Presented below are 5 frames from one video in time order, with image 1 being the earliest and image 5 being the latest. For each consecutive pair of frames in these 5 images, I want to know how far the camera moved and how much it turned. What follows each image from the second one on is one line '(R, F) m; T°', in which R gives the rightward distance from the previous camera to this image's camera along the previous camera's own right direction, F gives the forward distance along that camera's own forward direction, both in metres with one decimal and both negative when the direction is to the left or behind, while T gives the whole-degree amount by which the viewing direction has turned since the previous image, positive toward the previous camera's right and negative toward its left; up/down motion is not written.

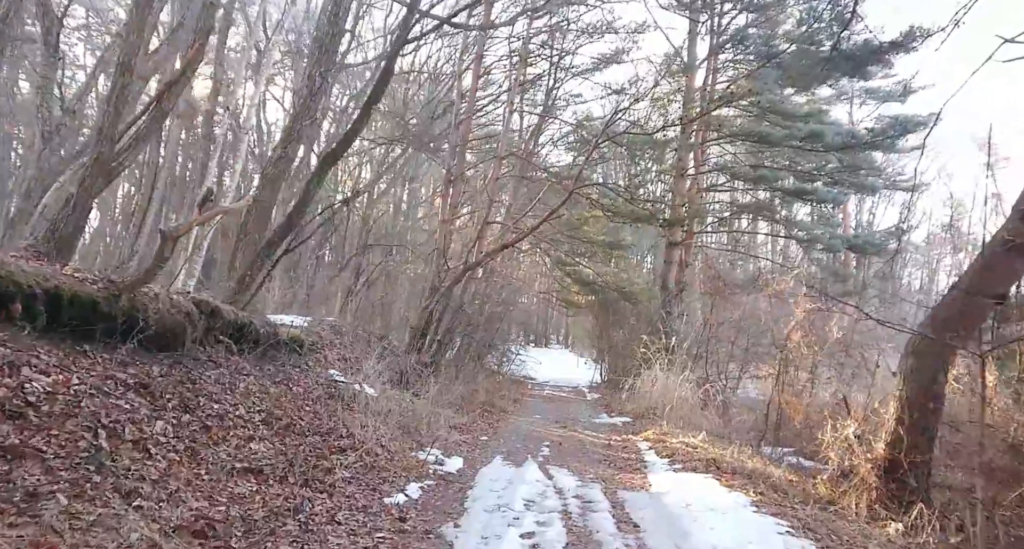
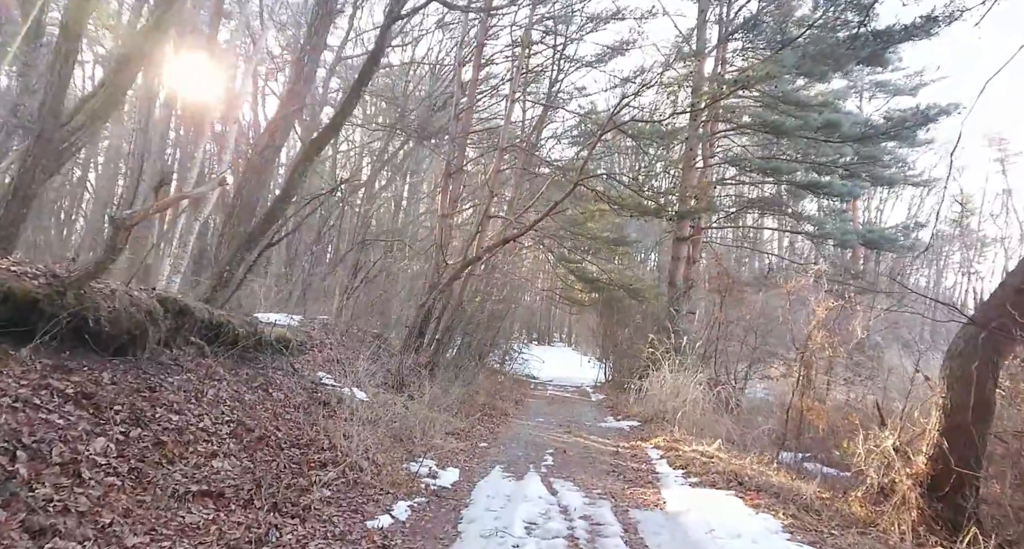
(0.0, +0.6) m; 0°
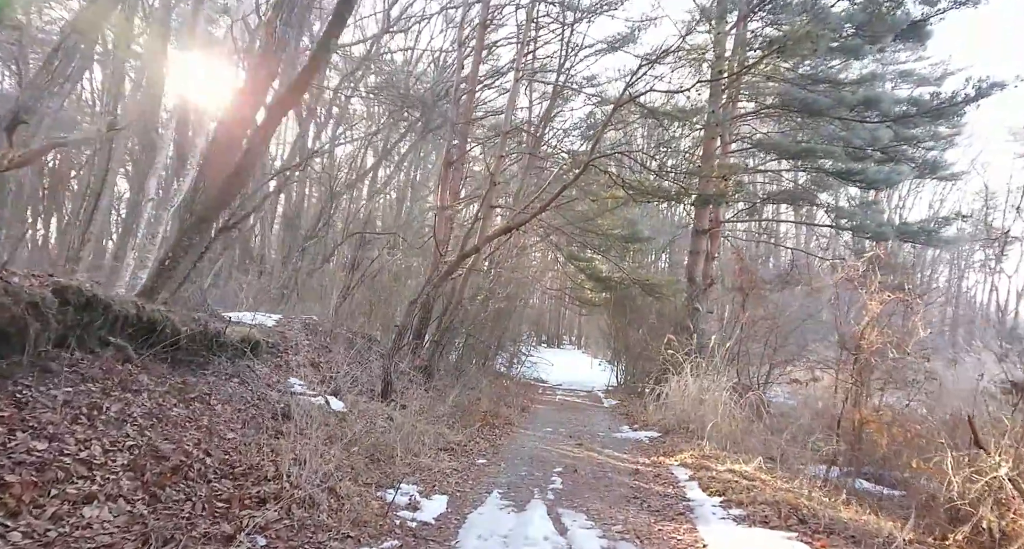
(+0.1, +1.1) m; -1°
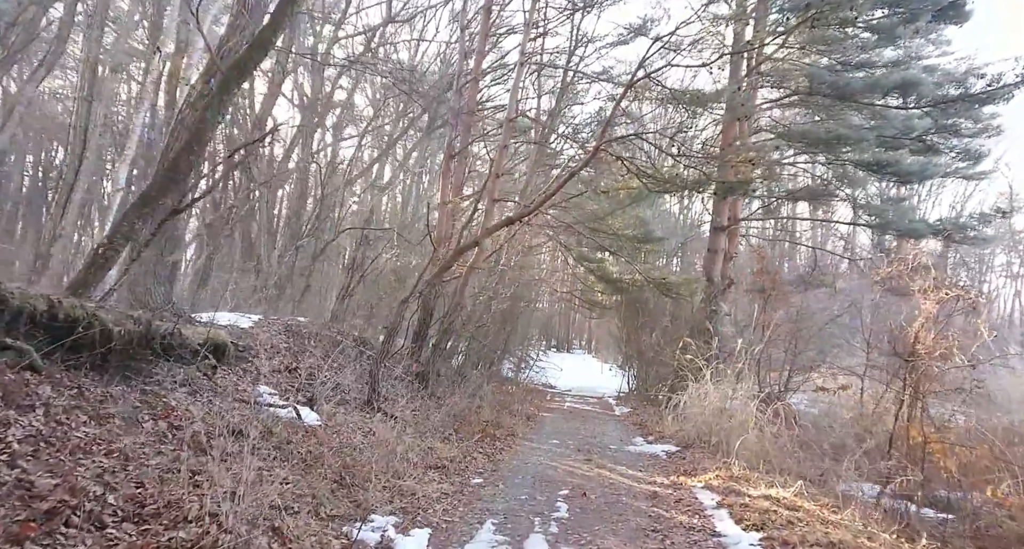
(+0.1, +0.9) m; -1°
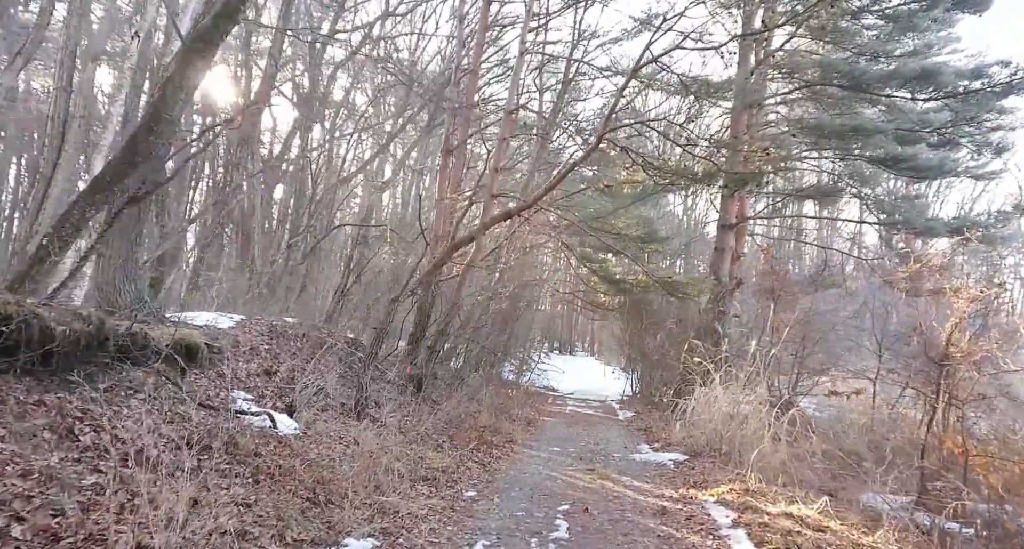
(+0.1, +0.5) m; 0°
